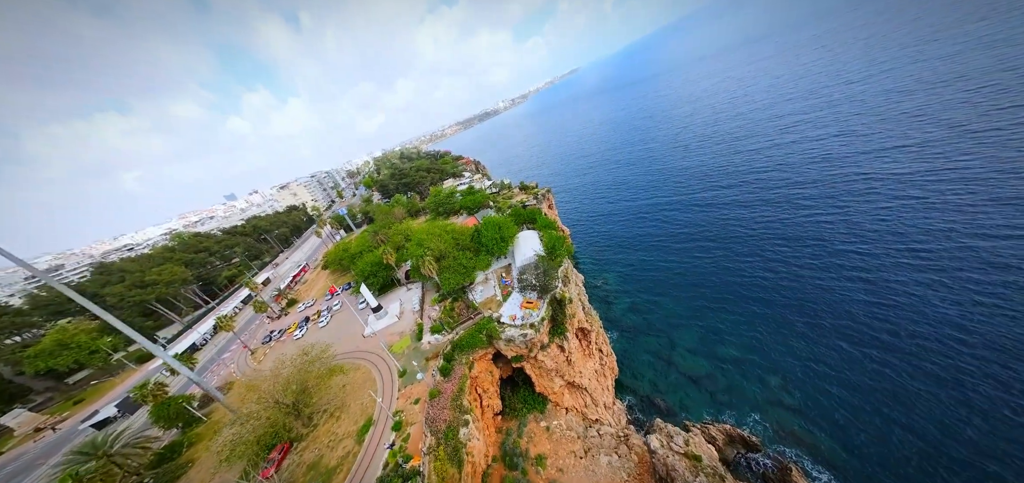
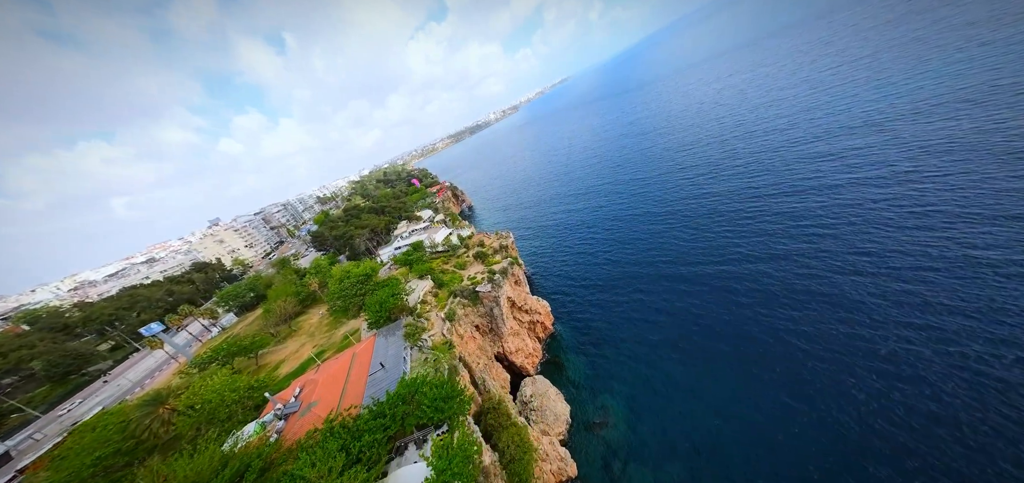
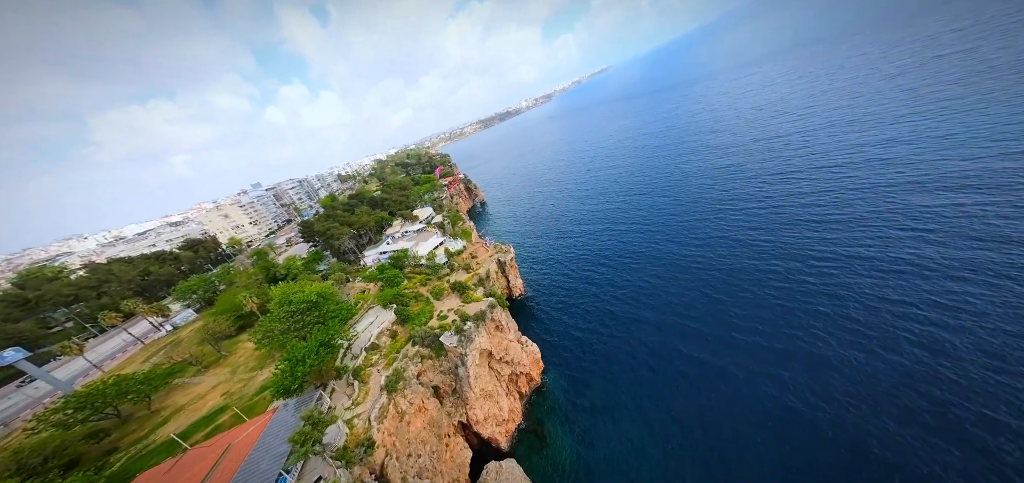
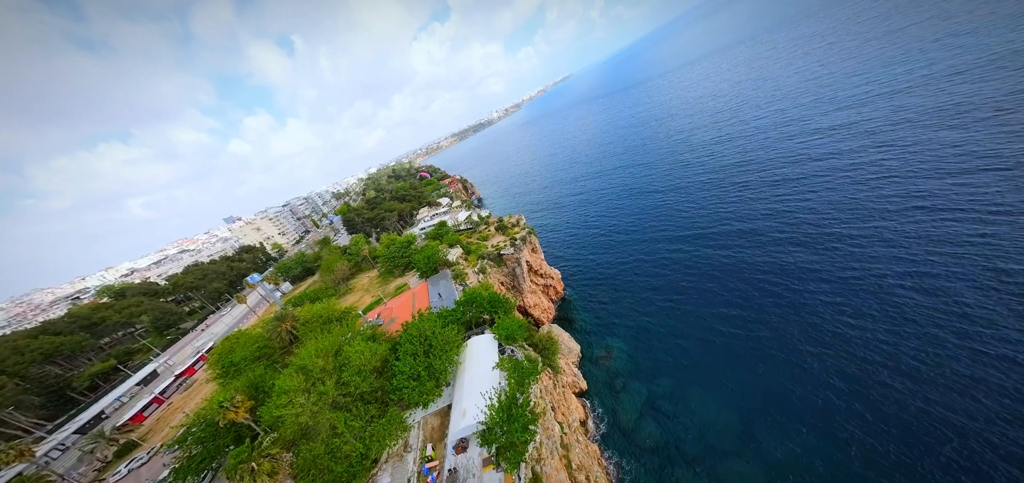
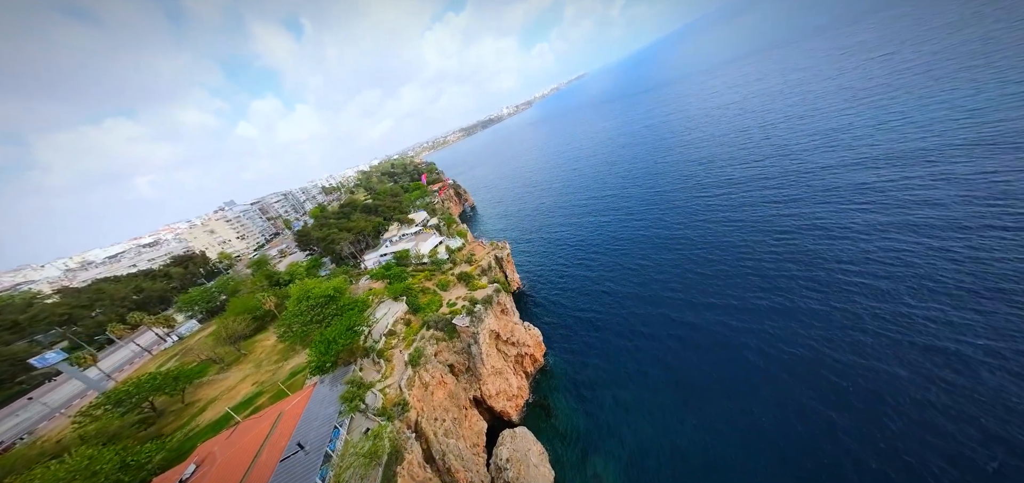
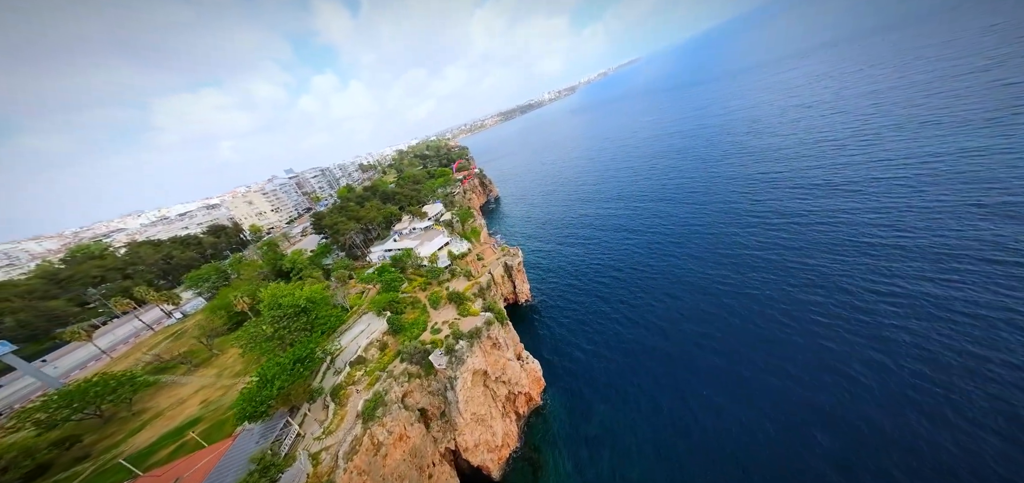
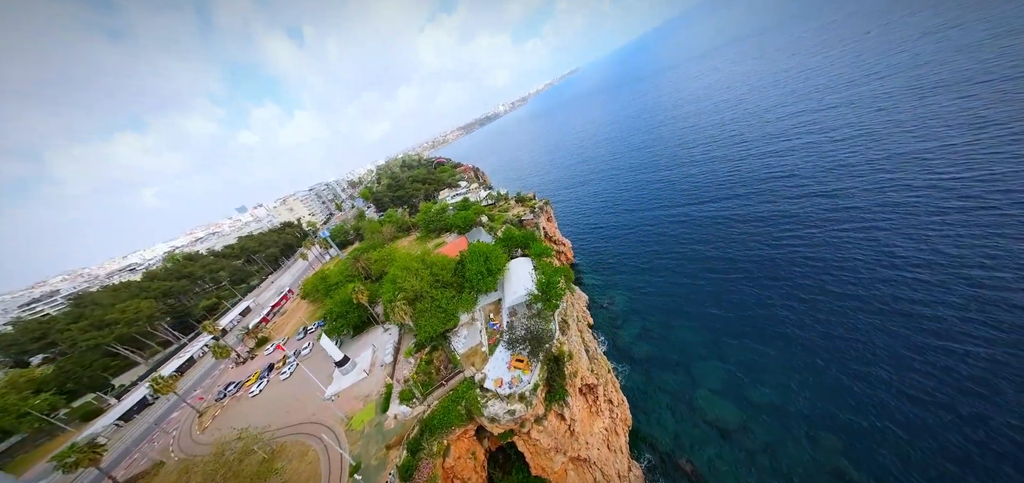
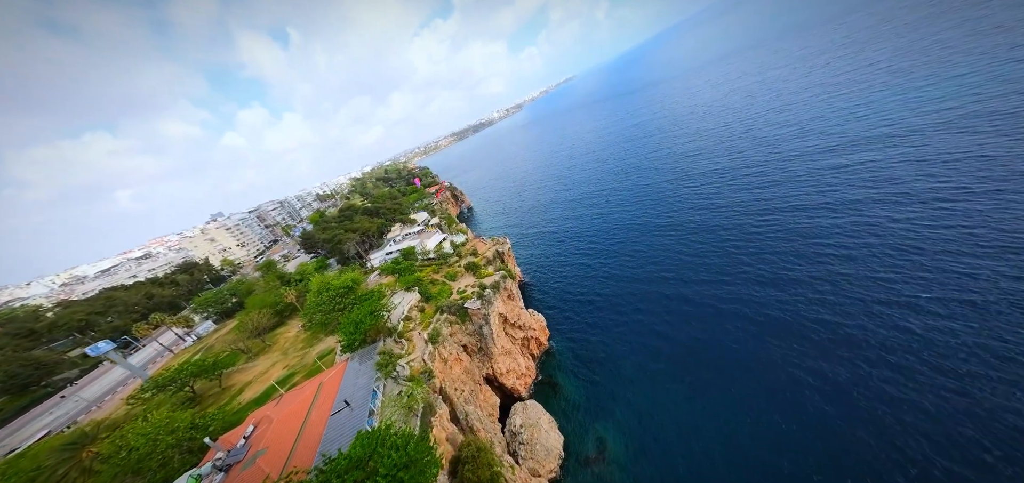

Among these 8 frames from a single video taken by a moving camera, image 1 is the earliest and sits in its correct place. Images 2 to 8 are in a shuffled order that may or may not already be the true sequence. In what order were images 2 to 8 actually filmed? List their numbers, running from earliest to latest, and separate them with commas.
7, 4, 2, 8, 5, 3, 6
